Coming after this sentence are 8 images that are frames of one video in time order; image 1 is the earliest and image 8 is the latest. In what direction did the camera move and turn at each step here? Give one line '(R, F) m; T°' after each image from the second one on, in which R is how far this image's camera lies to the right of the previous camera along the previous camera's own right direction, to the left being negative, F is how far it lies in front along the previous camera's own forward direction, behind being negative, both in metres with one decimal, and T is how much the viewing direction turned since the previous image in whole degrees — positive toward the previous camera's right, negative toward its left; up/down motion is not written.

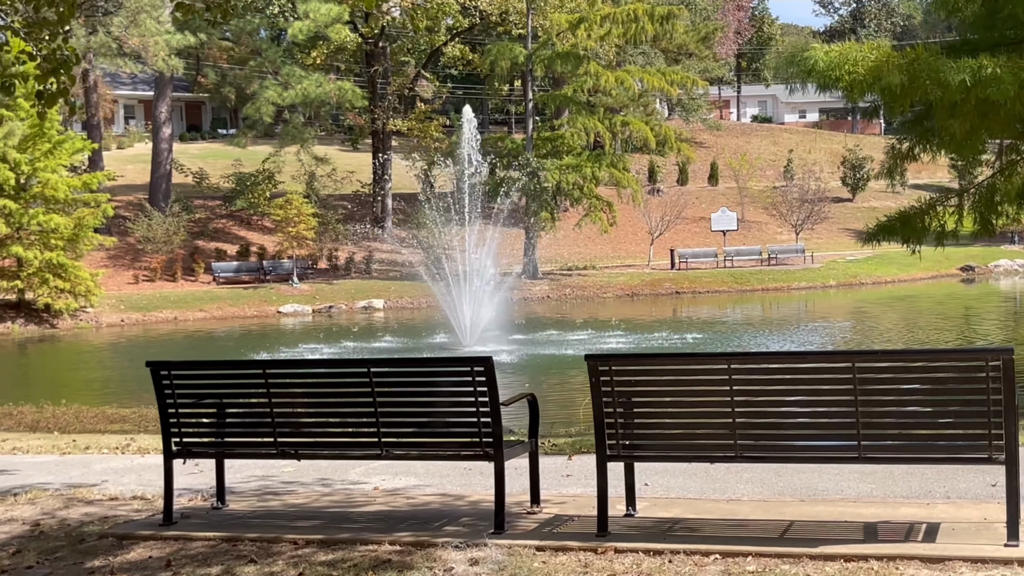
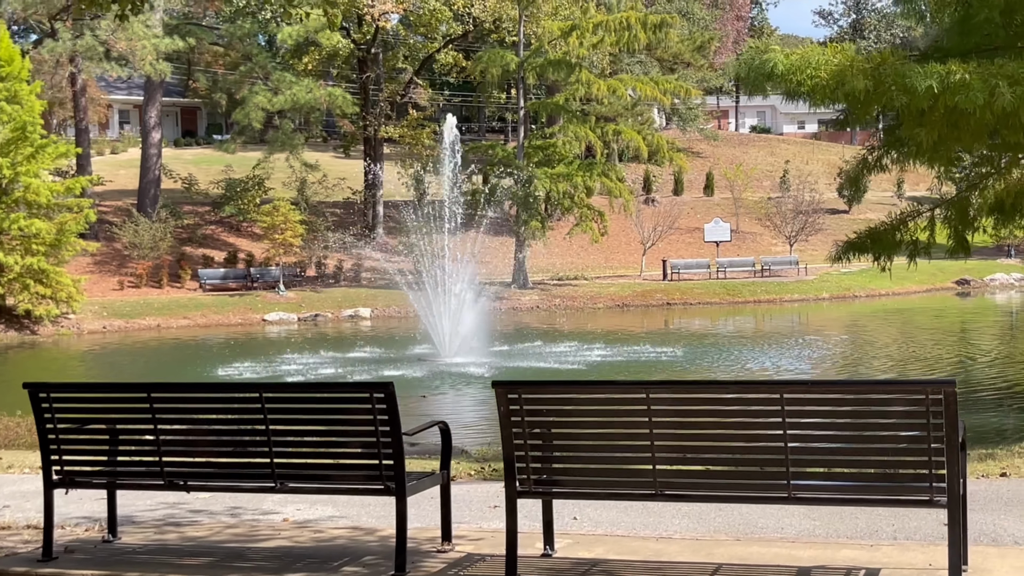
(+0.3, +0.3) m; 0°
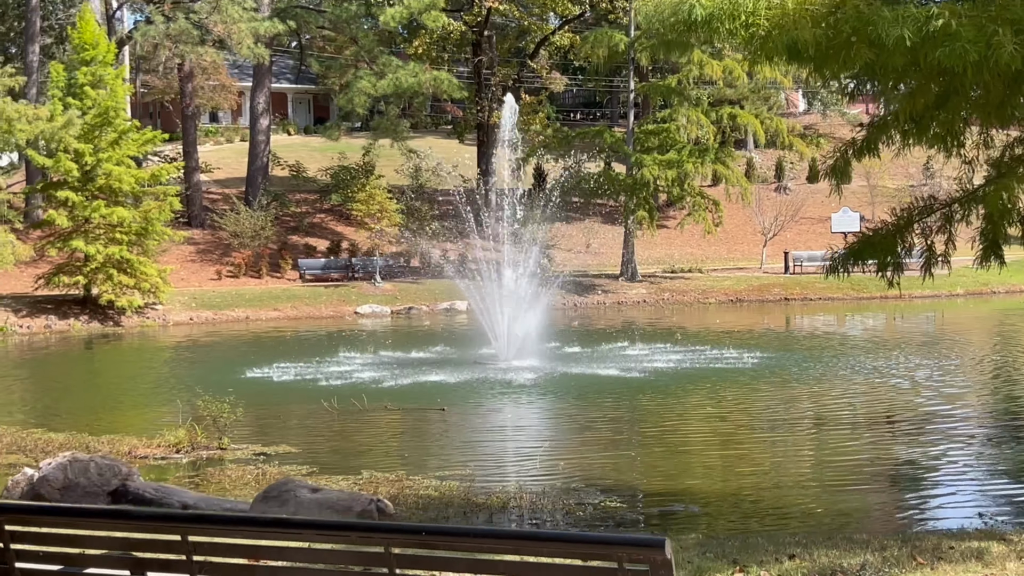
(+1.3, +1.5) m; -8°
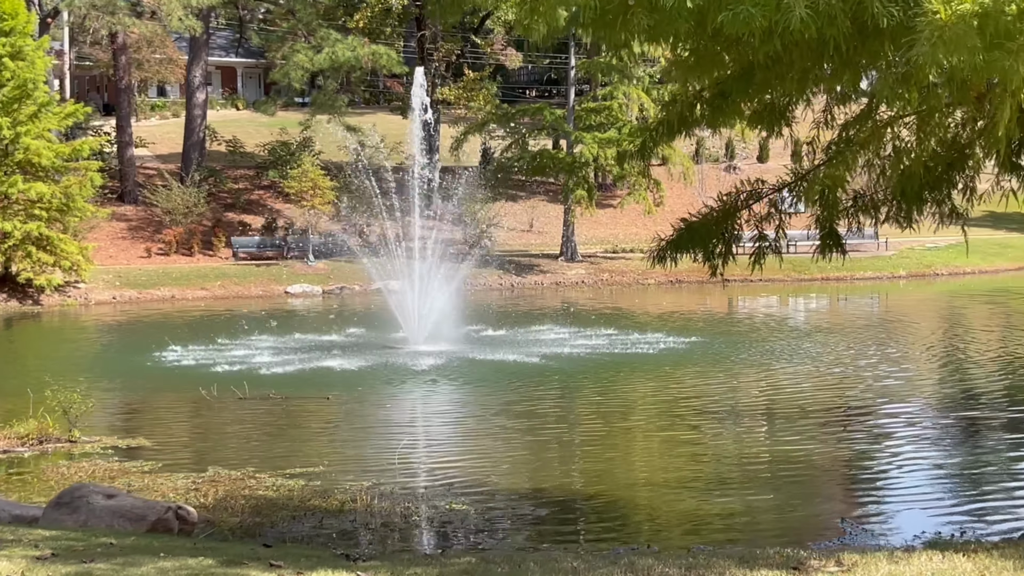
(+0.8, +0.5) m; +2°
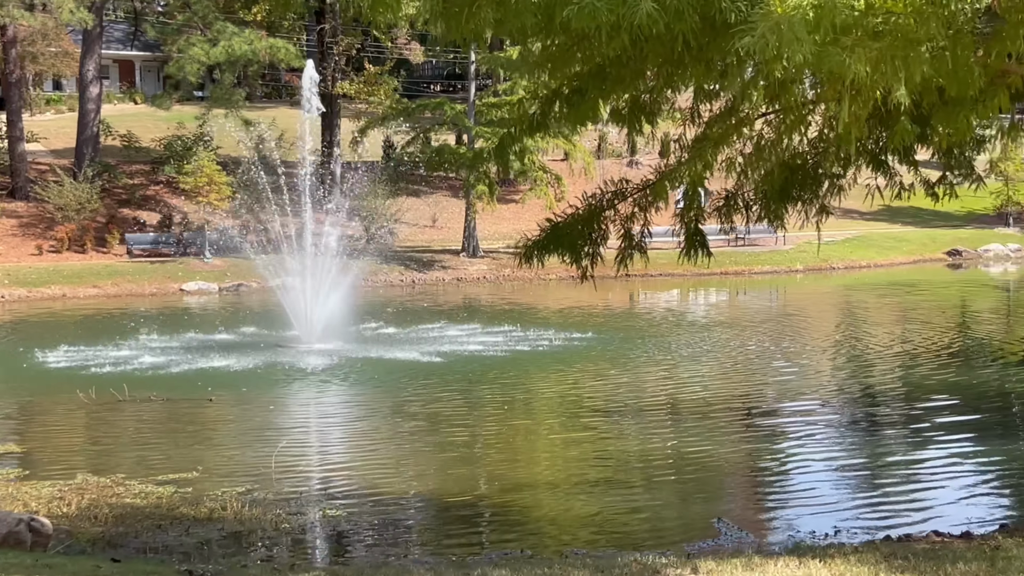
(+0.2, +0.1) m; +5°
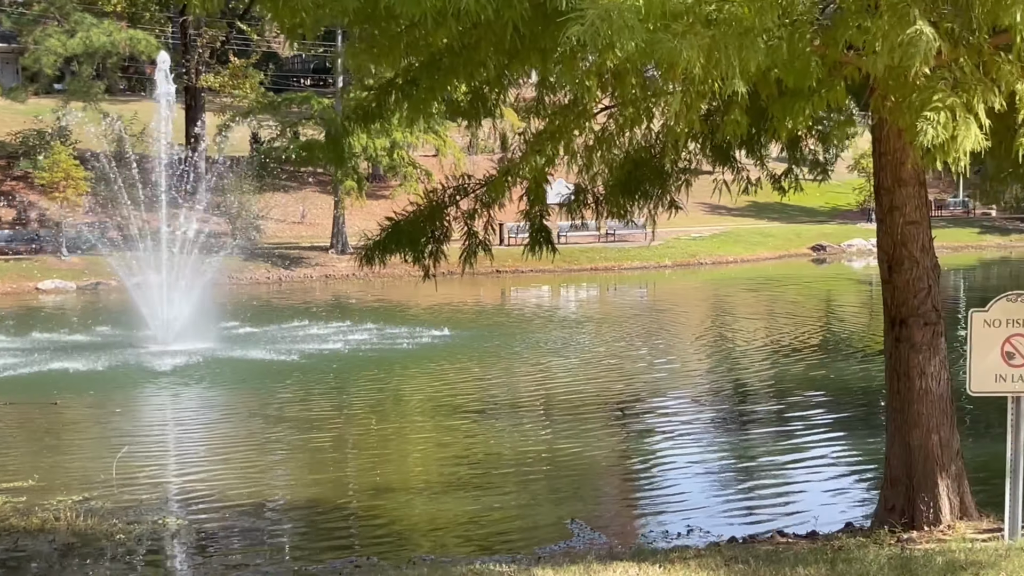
(+0.2, +0.2) m; +7°
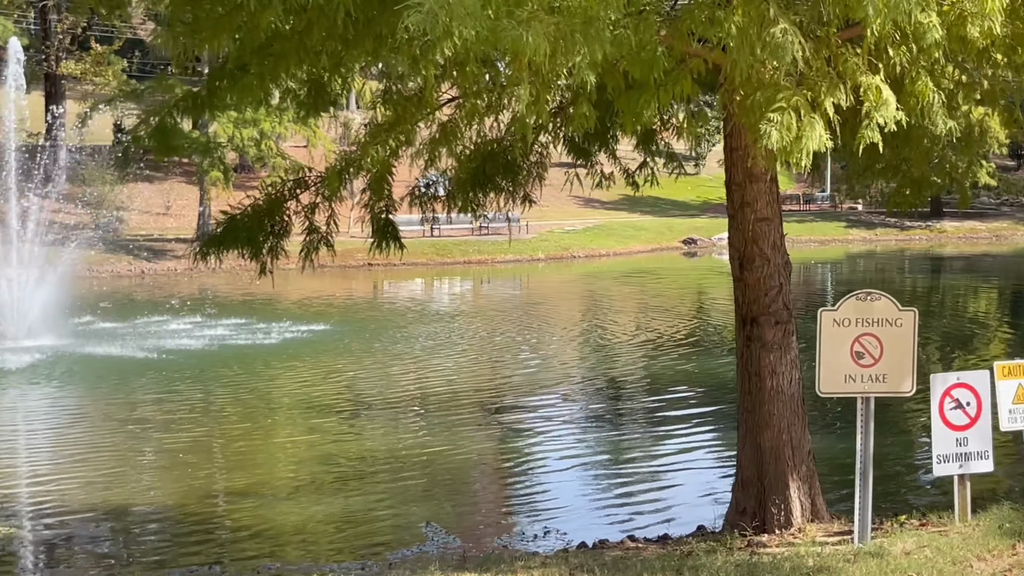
(+0.1, +0.2) m; +6°
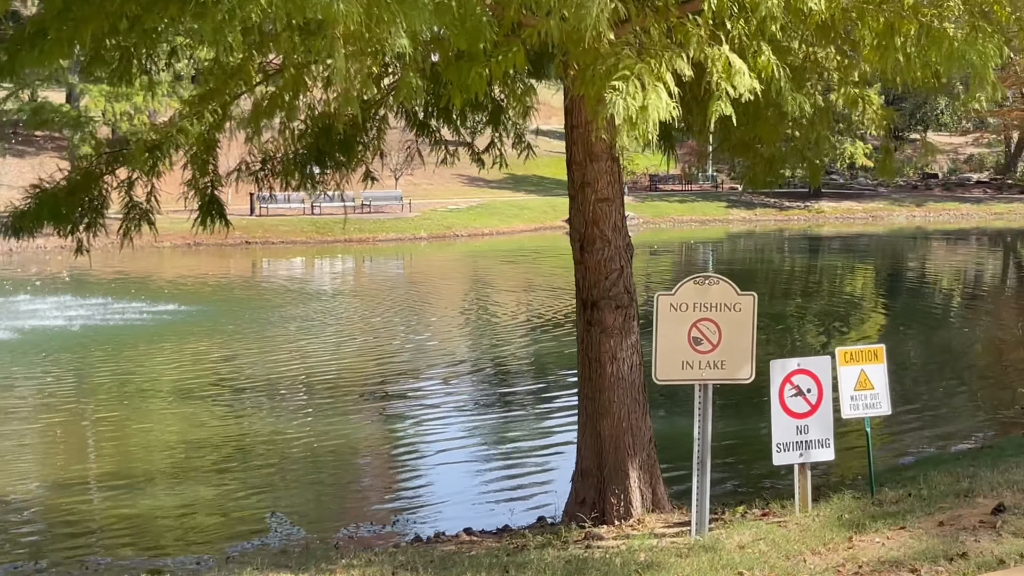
(+0.2, +0.2) m; +6°
